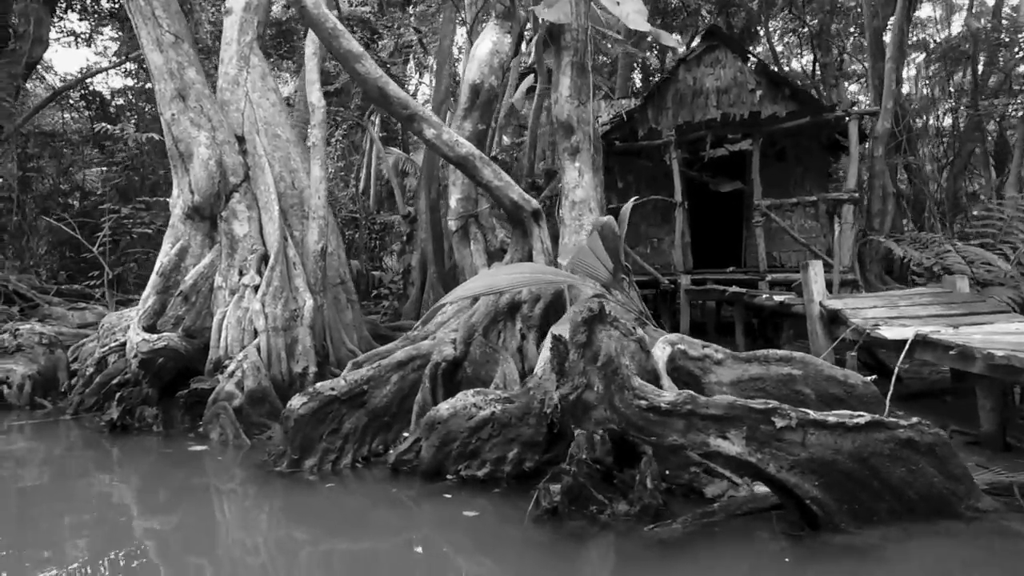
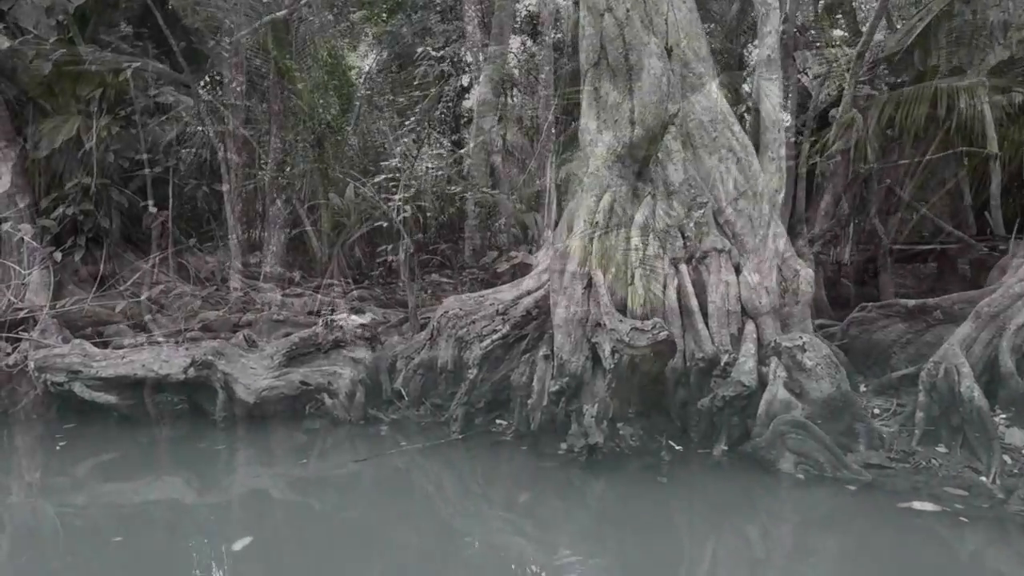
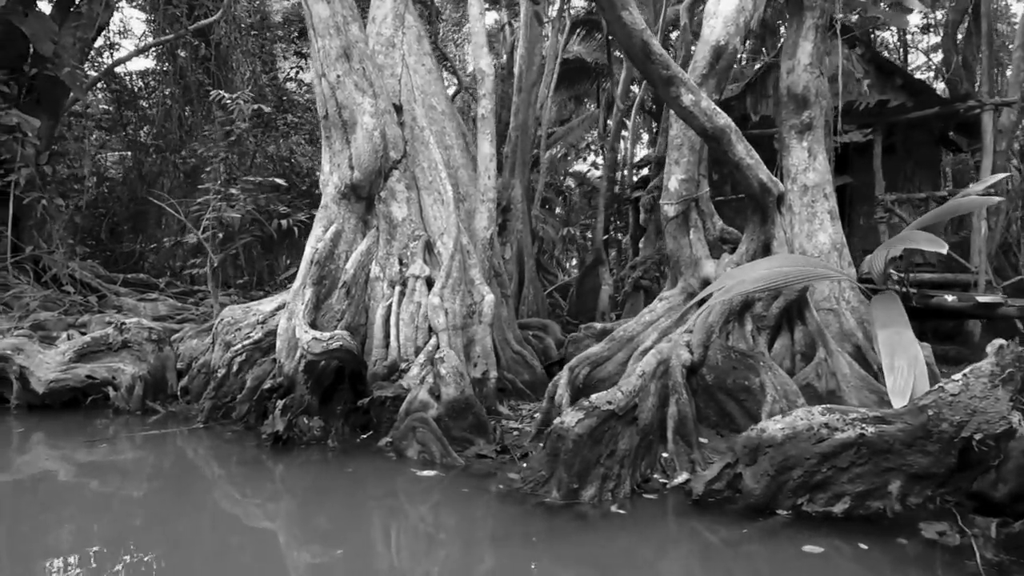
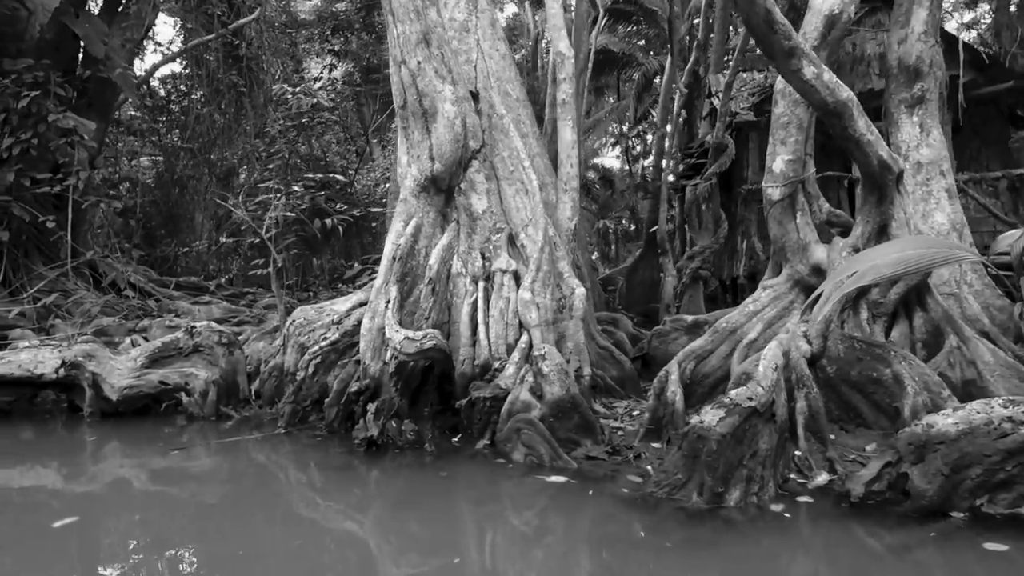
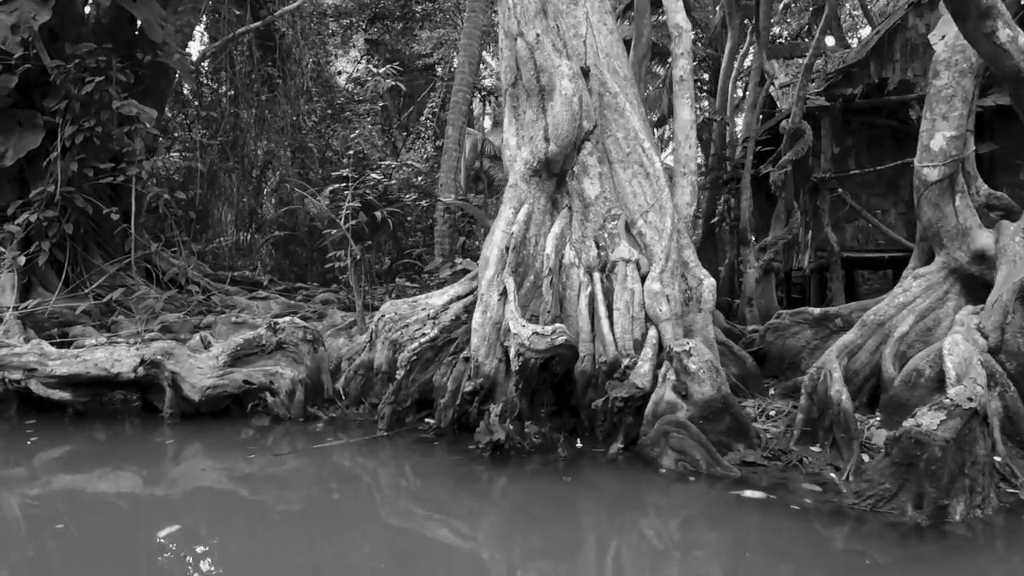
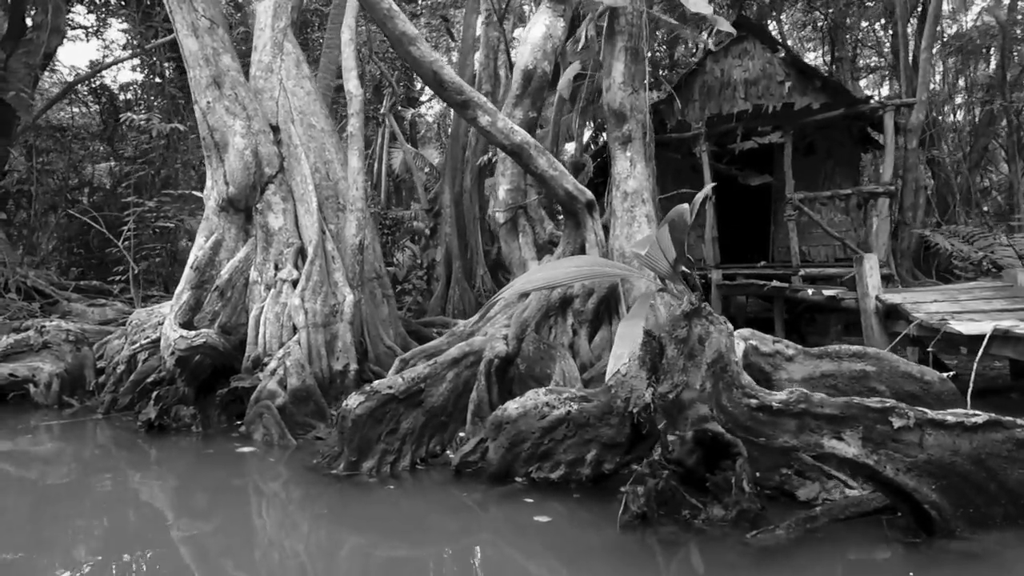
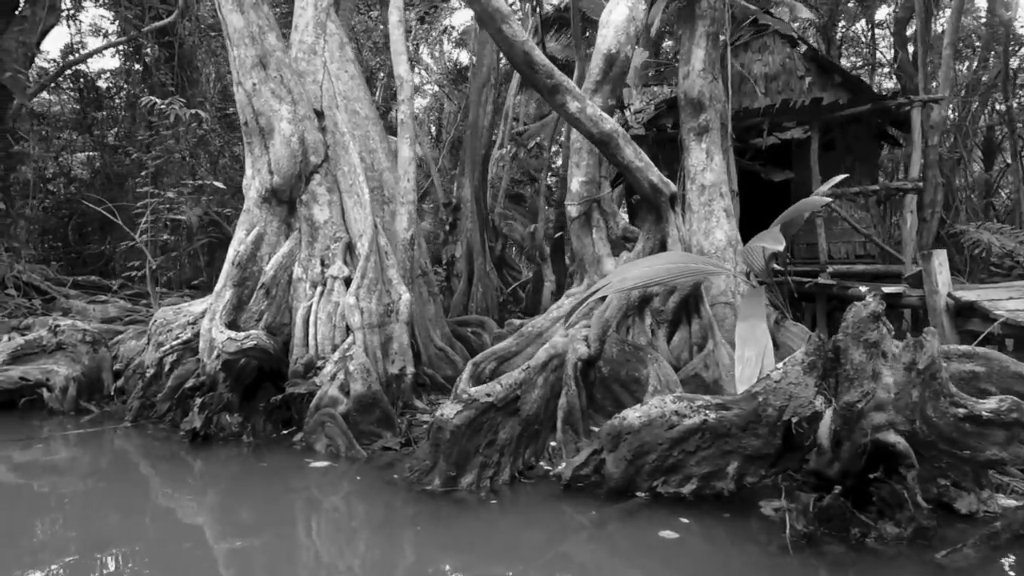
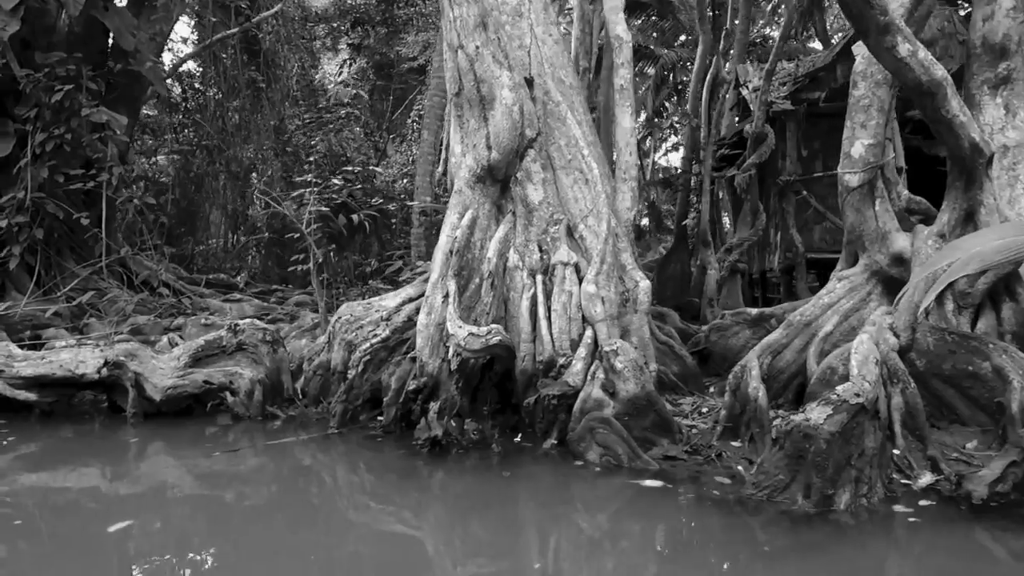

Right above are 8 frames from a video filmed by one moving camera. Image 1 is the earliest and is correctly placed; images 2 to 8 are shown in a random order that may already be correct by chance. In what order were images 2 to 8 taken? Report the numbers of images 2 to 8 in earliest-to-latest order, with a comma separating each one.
6, 7, 3, 4, 8, 5, 2
